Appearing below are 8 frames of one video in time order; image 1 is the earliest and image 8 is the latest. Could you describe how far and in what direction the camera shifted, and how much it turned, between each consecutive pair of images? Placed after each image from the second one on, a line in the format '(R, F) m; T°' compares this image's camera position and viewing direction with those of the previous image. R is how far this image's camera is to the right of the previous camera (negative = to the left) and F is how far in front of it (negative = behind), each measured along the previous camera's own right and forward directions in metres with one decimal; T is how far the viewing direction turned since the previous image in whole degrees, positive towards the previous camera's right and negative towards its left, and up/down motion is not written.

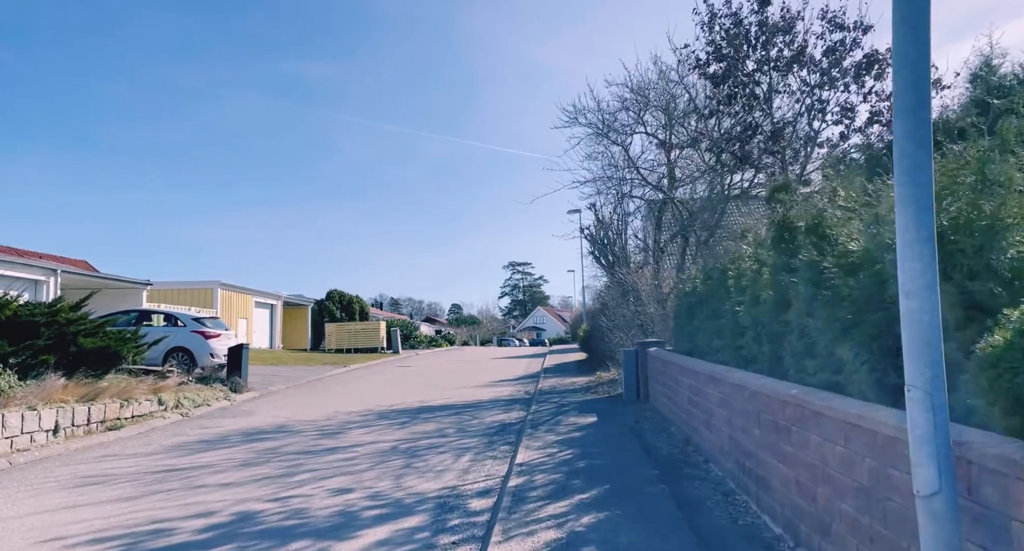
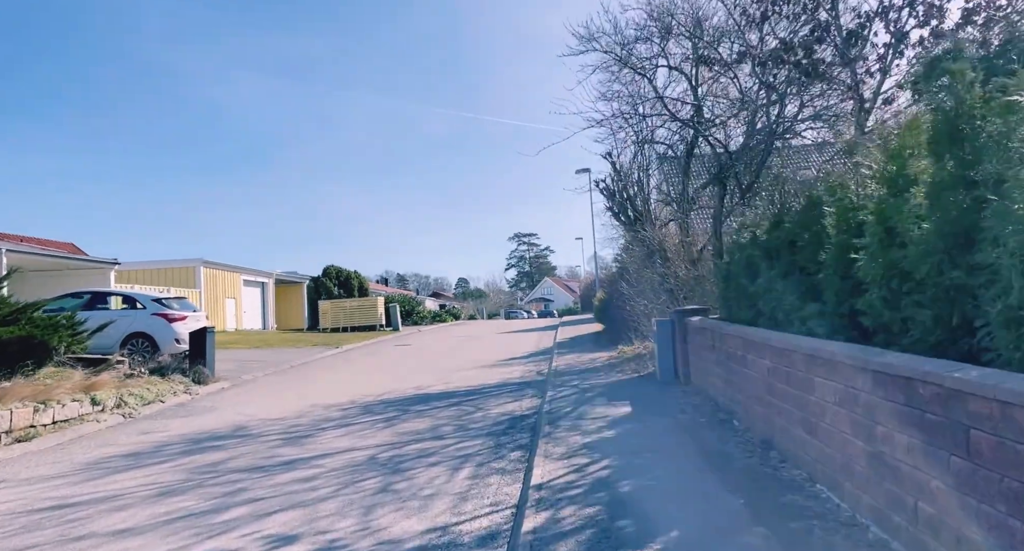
(0.0, +2.1) m; -1°
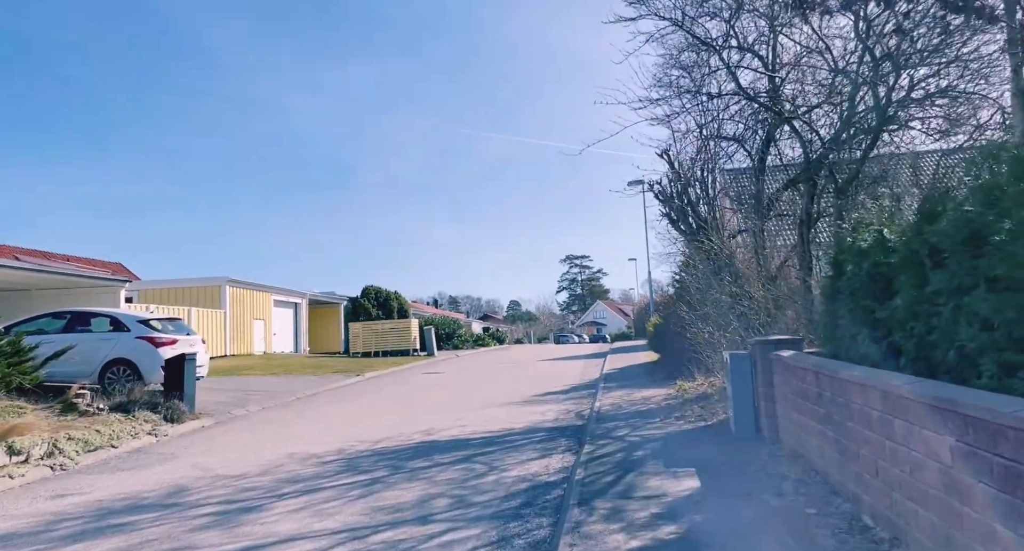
(+0.3, +2.2) m; -5°
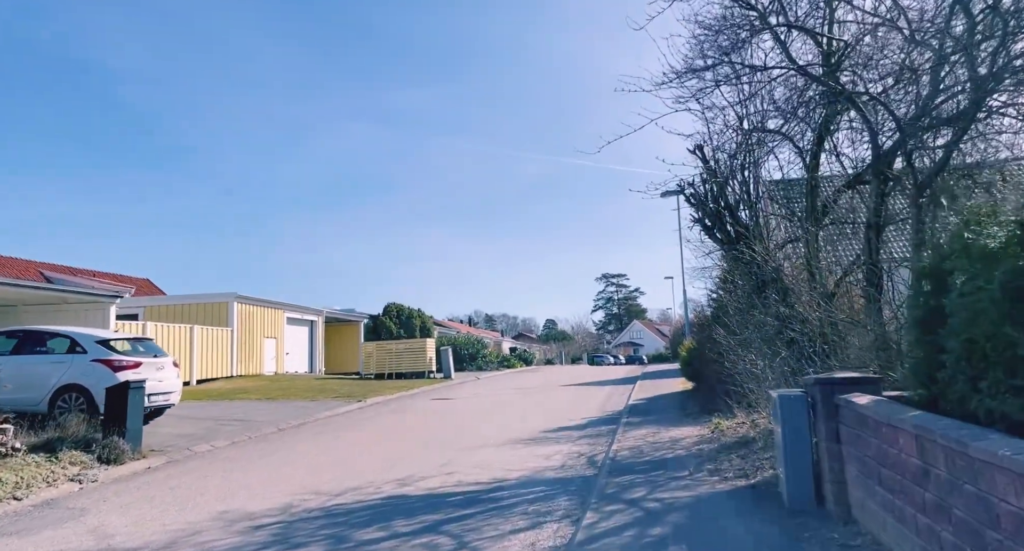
(+0.5, +1.7) m; -3°
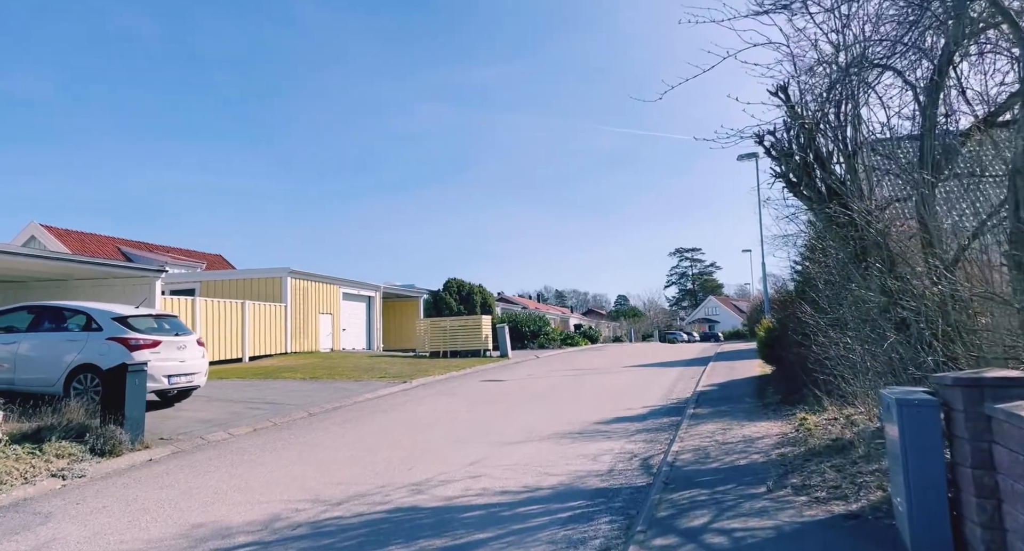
(+0.4, +1.4) m; -6°
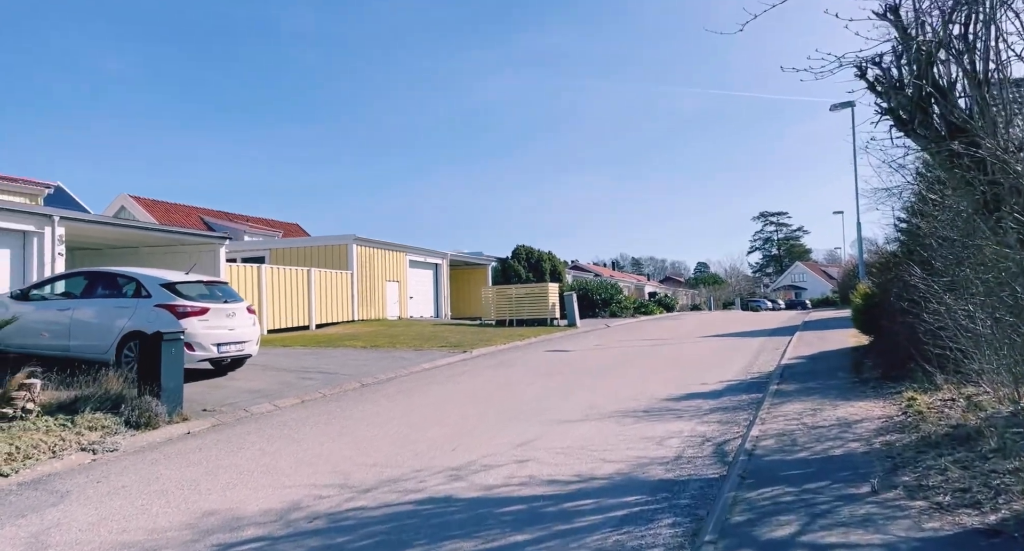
(+0.2, +0.9) m; -7°
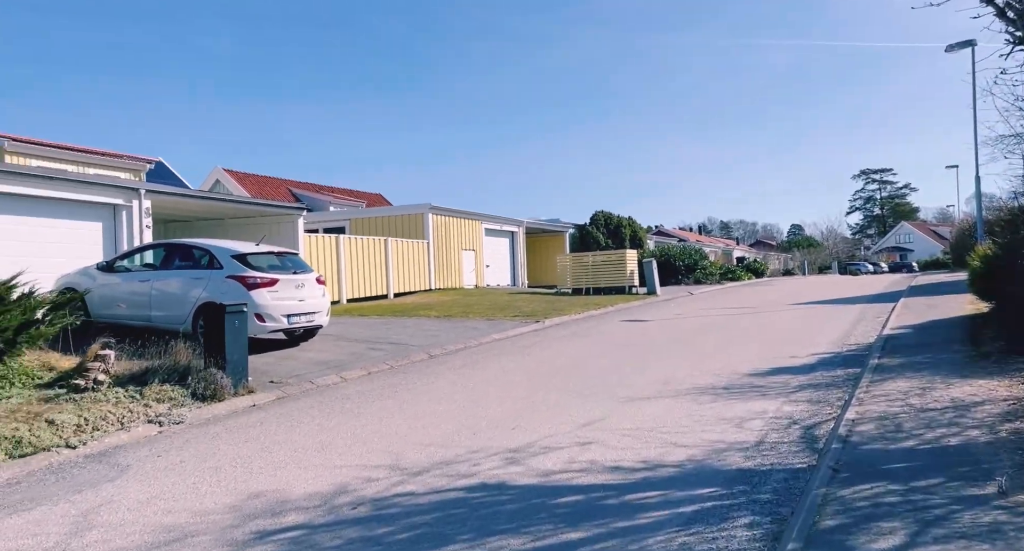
(+0.2, +0.5) m; -7°
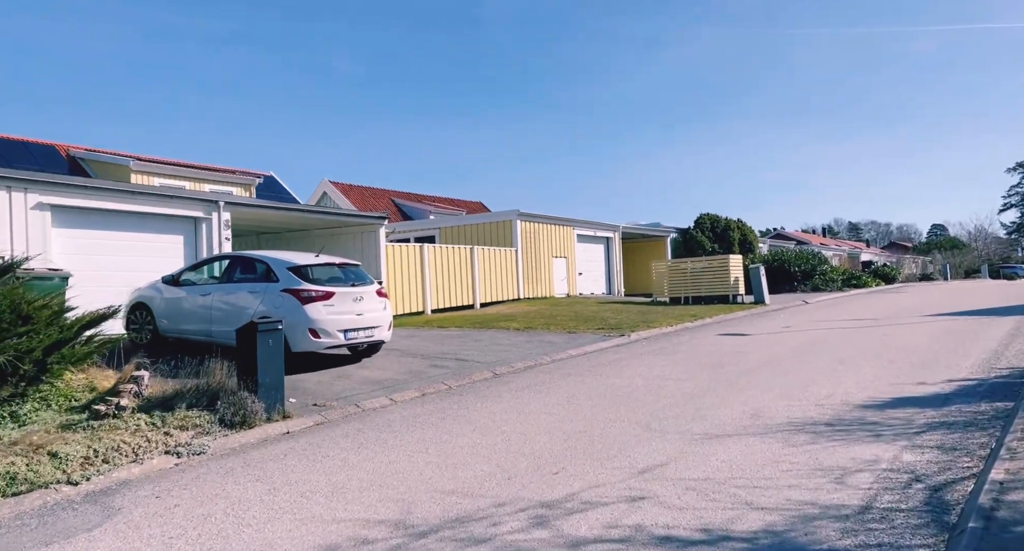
(+0.6, +1.0) m; -10°
